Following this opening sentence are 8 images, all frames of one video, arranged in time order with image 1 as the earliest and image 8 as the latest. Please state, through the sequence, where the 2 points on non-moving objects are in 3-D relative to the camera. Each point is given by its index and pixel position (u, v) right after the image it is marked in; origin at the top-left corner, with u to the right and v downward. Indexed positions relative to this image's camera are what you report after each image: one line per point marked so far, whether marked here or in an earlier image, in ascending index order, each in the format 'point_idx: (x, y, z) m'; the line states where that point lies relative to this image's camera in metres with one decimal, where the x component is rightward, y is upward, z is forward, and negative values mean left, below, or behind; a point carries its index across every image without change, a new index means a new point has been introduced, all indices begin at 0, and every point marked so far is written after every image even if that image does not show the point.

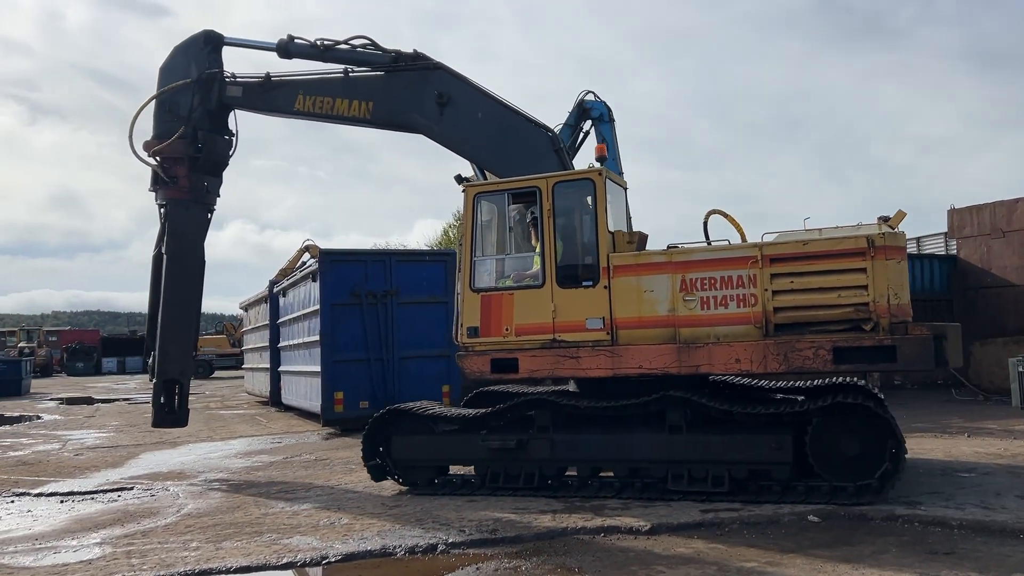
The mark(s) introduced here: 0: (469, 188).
0: (-0.4, +0.9, +7.3) m
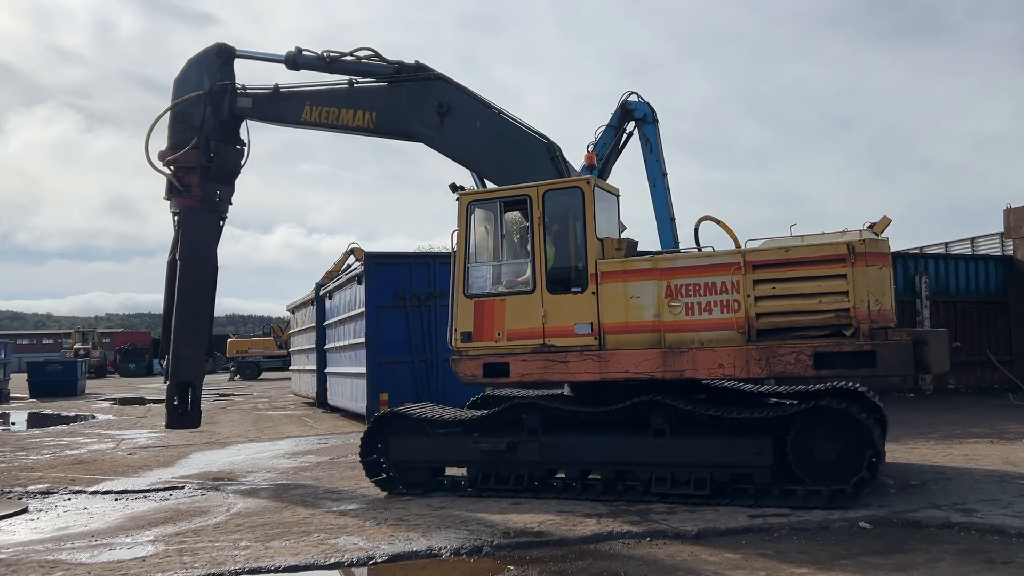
0: (-0.5, +0.9, +7.5) m
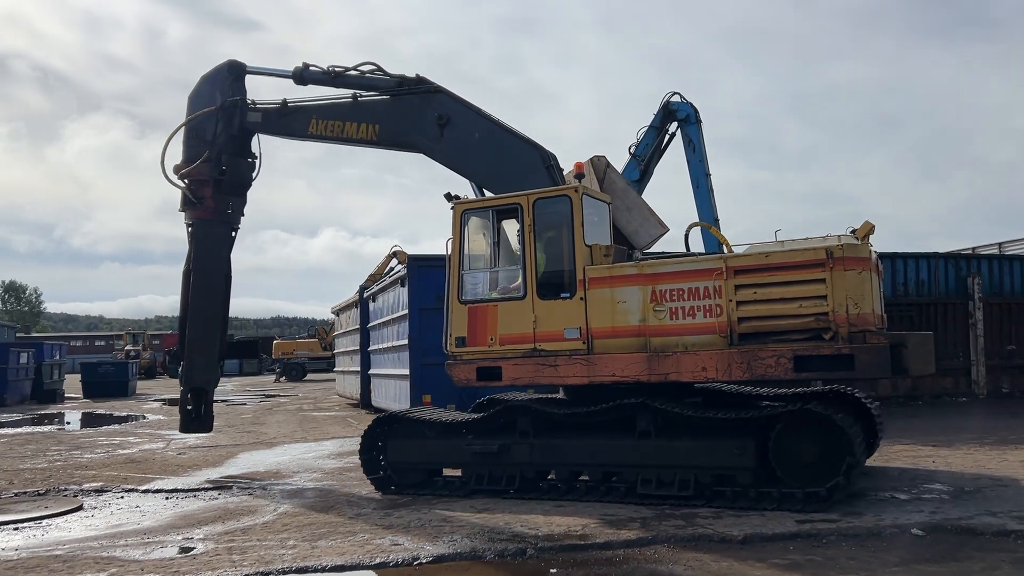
0: (-0.5, +0.8, +7.7) m
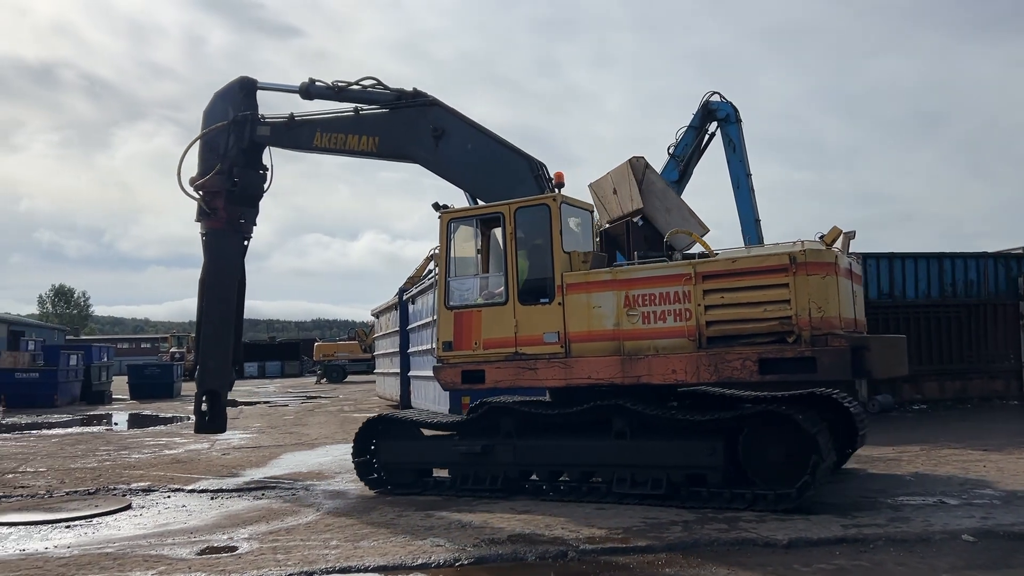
0: (-0.7, +0.7, +8.1) m
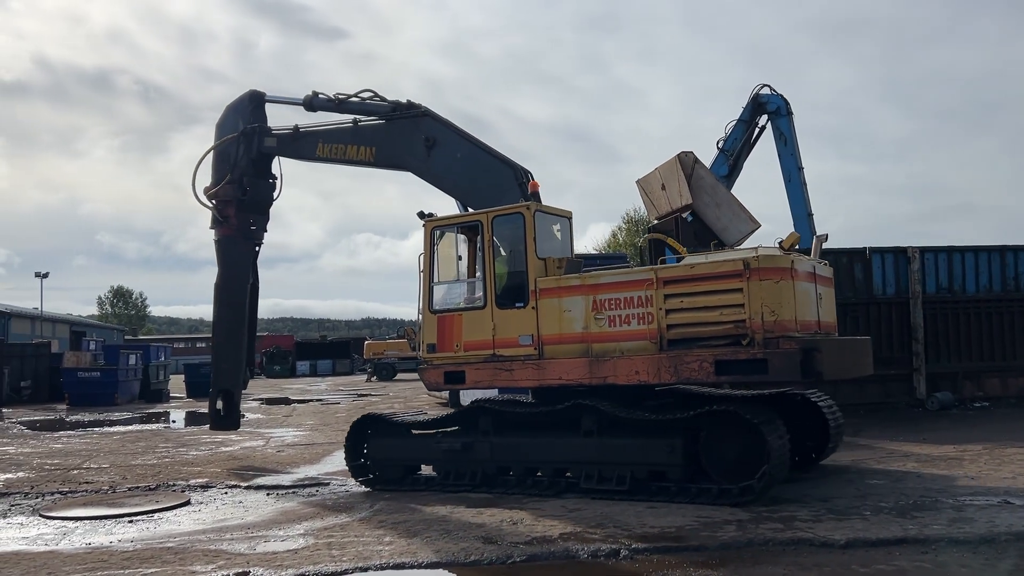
0: (-0.9, +0.7, +8.5) m
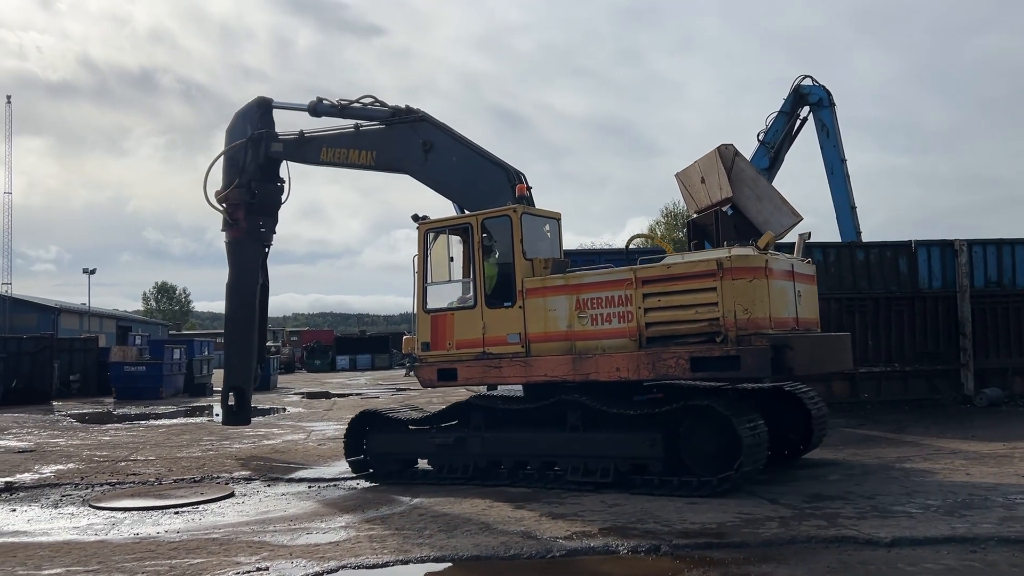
0: (-1.0, +0.7, +8.8) m
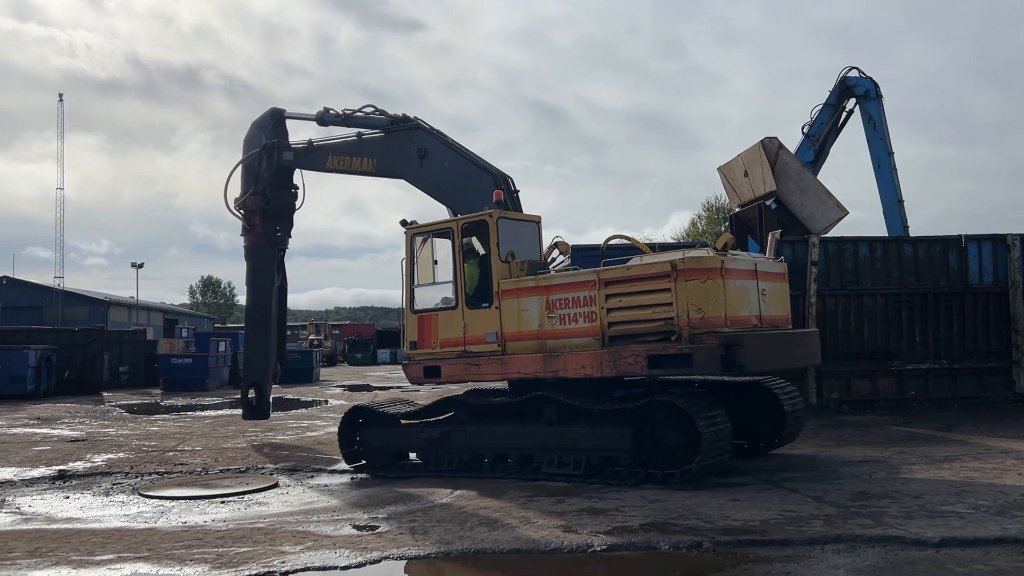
0: (-1.2, +0.7, +9.3) m
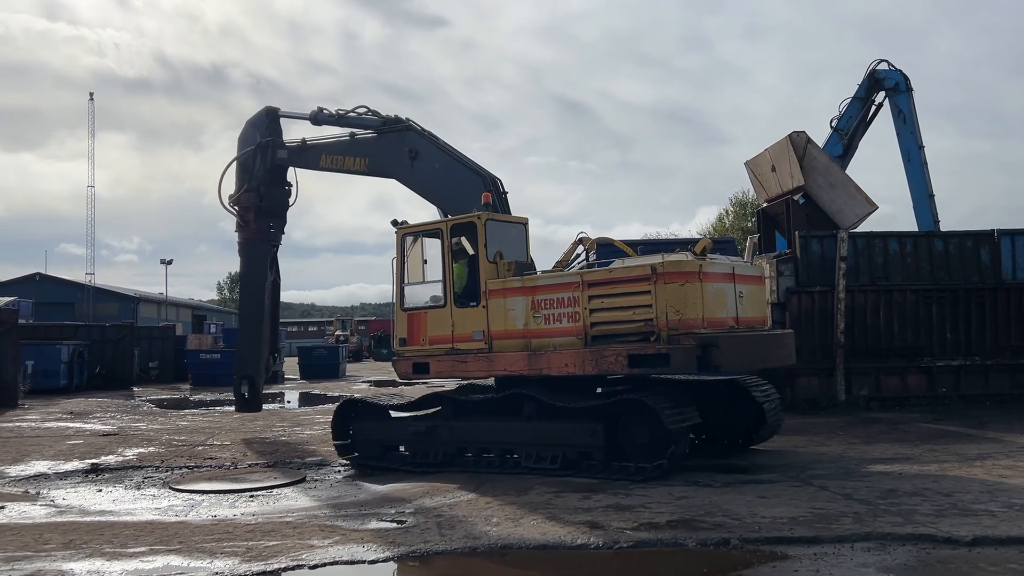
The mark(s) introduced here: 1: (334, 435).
0: (-1.3, +0.7, +9.4) m
1: (-2.1, -1.8, +9.7) m
